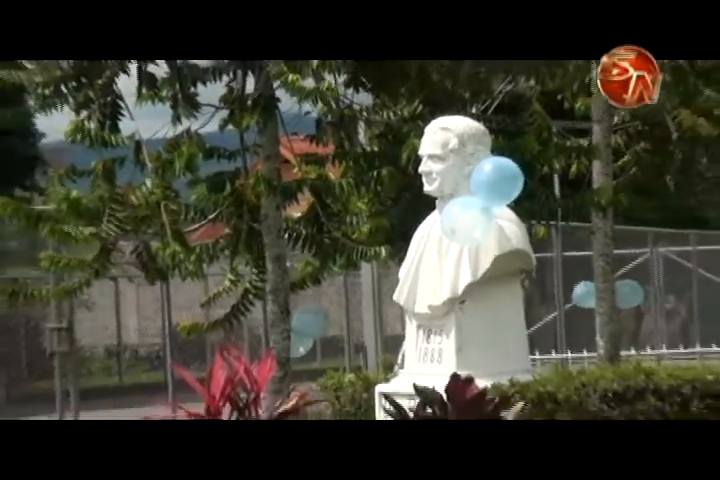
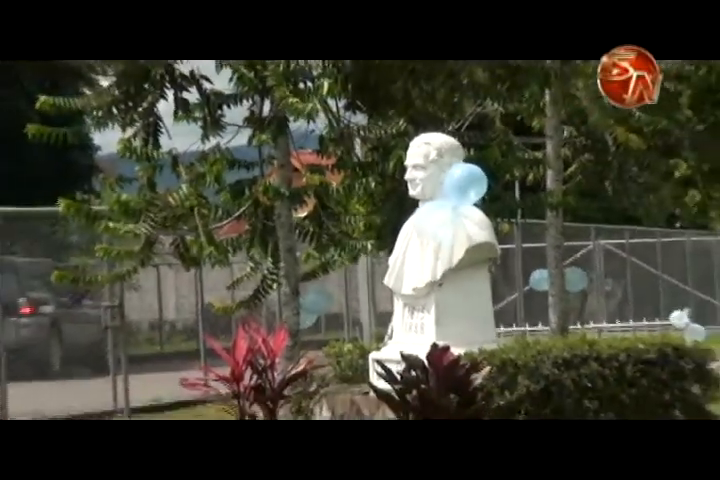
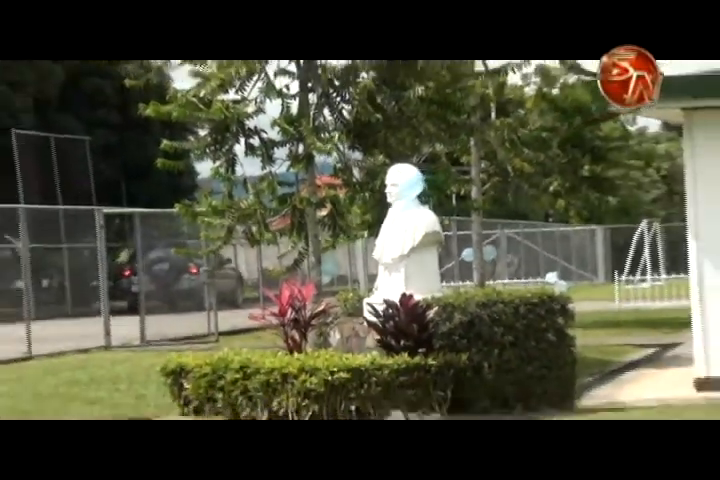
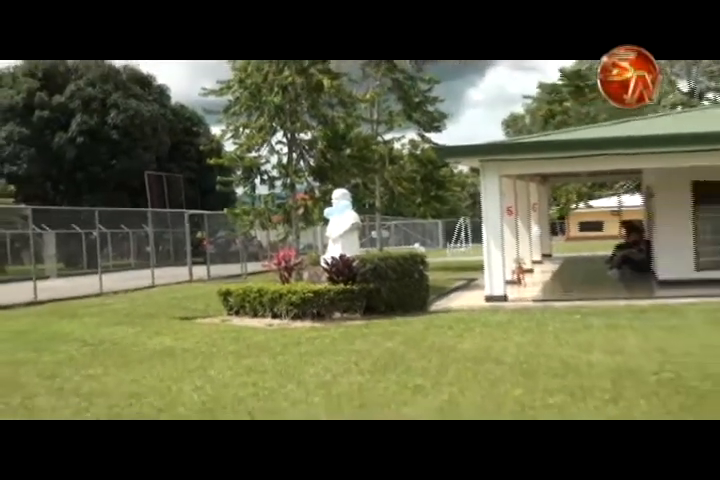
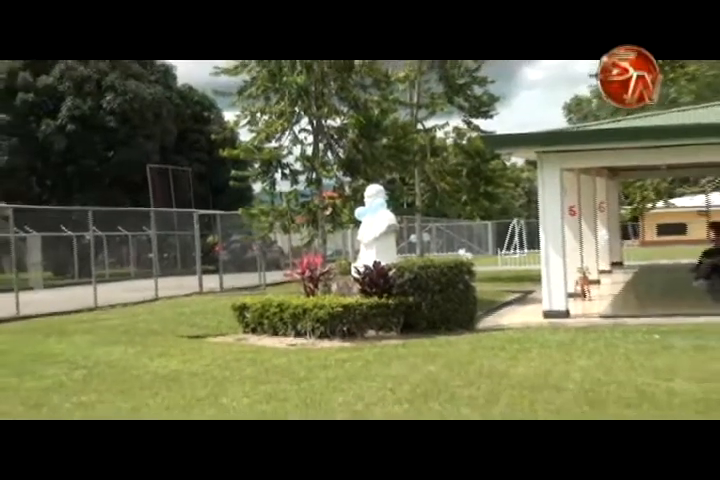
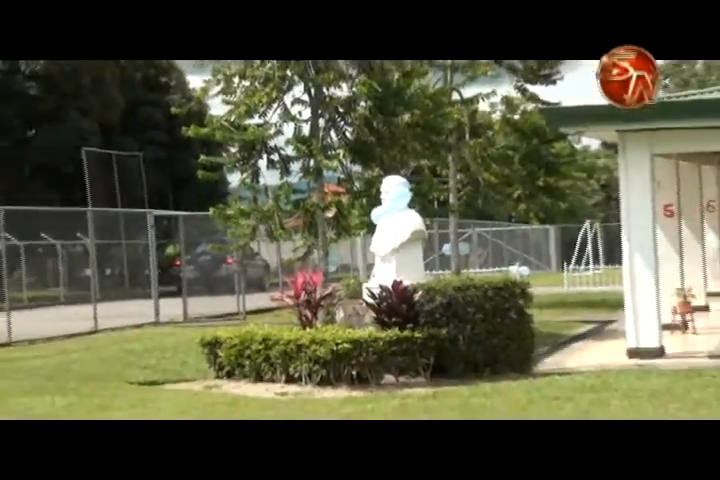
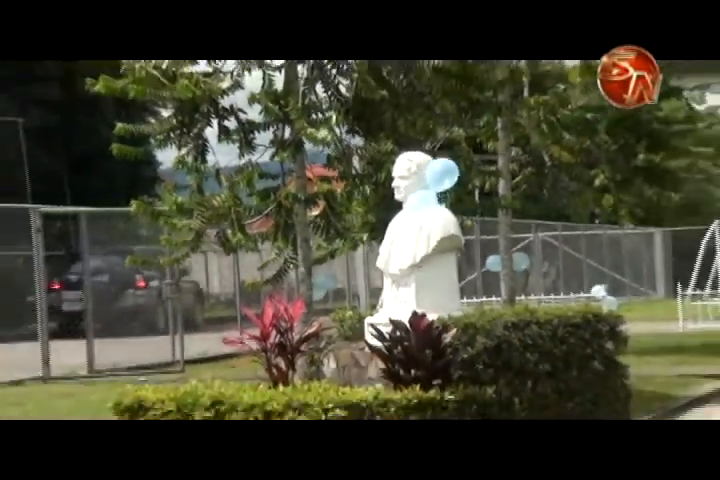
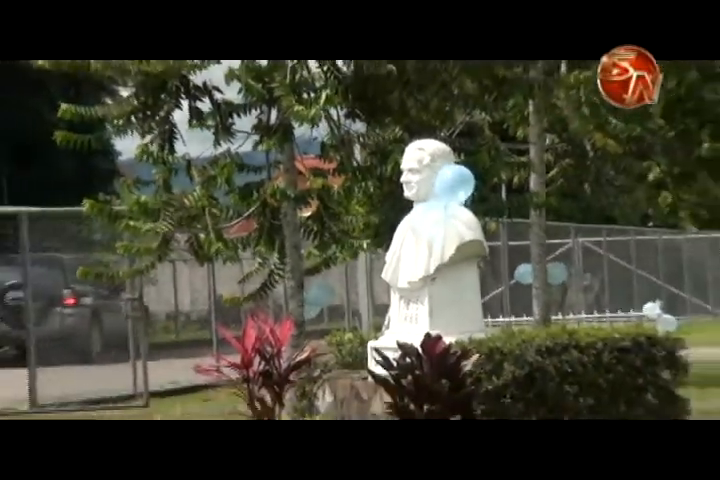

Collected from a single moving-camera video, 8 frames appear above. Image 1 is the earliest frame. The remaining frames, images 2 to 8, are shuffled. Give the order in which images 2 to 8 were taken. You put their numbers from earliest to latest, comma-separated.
2, 8, 7, 3, 6, 5, 4
